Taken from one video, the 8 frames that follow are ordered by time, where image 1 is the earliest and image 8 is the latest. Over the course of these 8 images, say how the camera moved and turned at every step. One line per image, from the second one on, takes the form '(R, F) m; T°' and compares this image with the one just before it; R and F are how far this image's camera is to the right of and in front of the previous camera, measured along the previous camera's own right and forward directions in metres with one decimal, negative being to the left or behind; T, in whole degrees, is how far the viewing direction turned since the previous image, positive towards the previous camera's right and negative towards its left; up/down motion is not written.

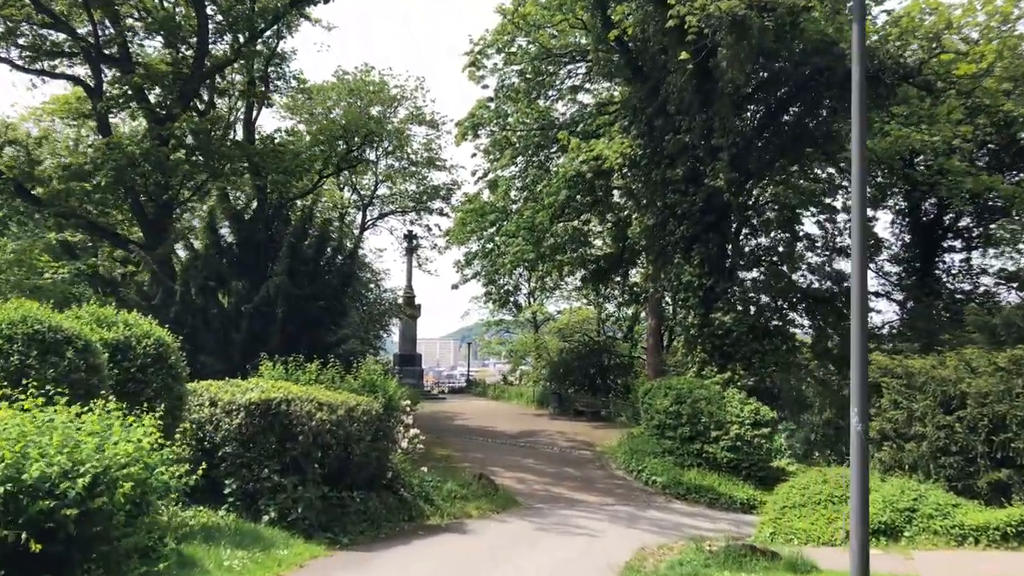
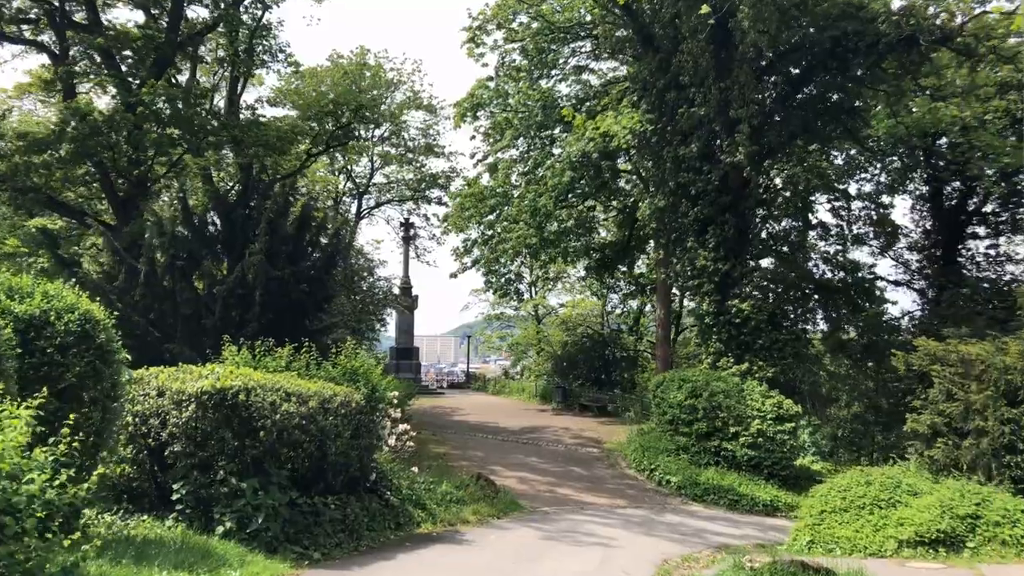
(0.0, +1.3) m; 0°
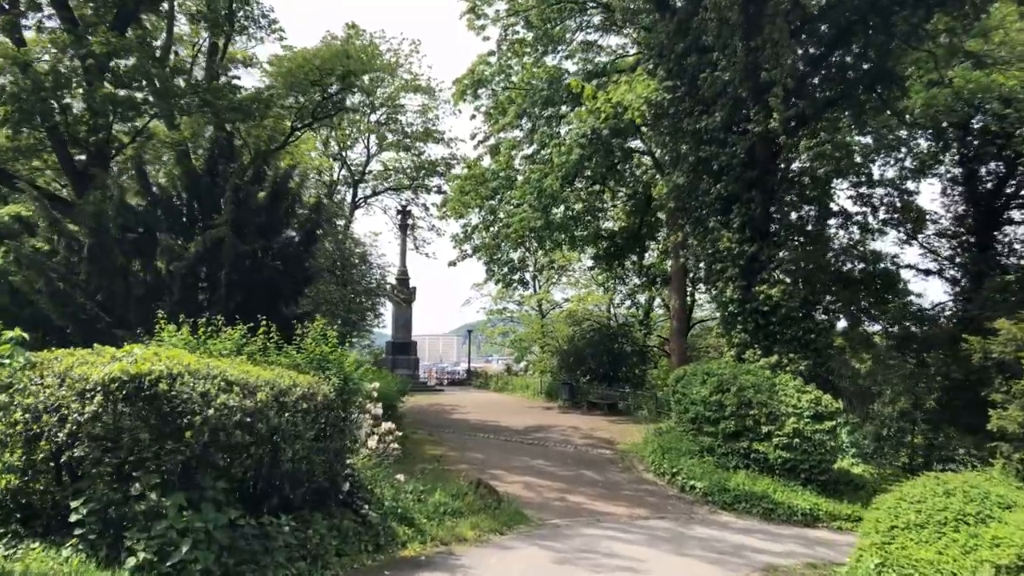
(0.0, +1.7) m; 0°
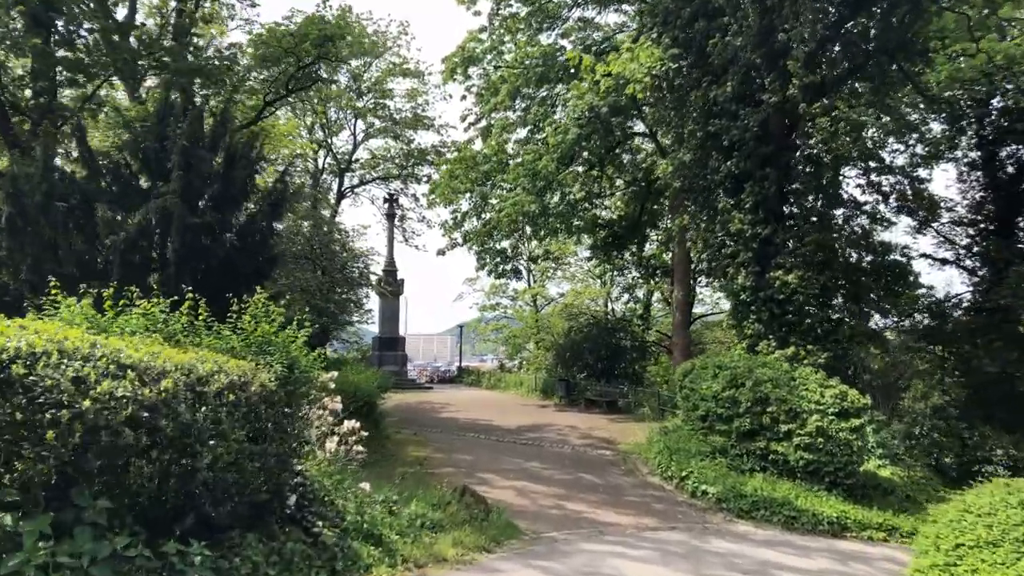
(0.0, +1.4) m; 0°
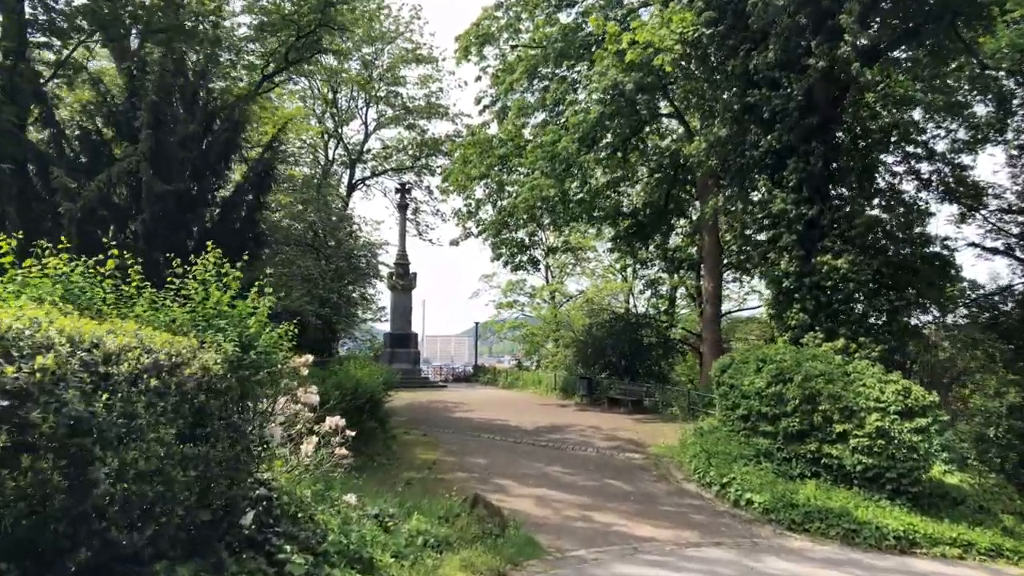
(0.0, +1.4) m; -1°
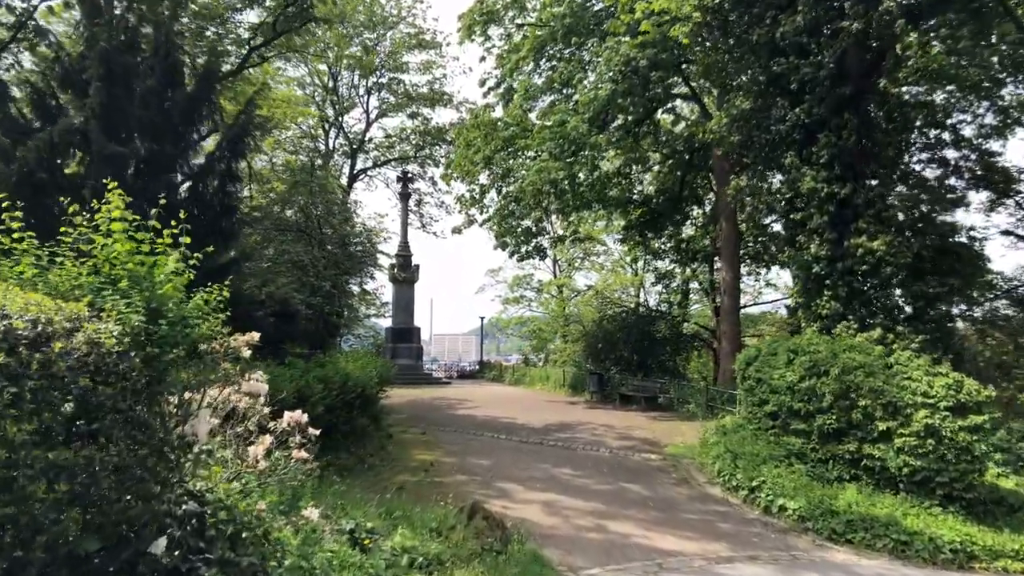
(0.0, +1.1) m; -1°
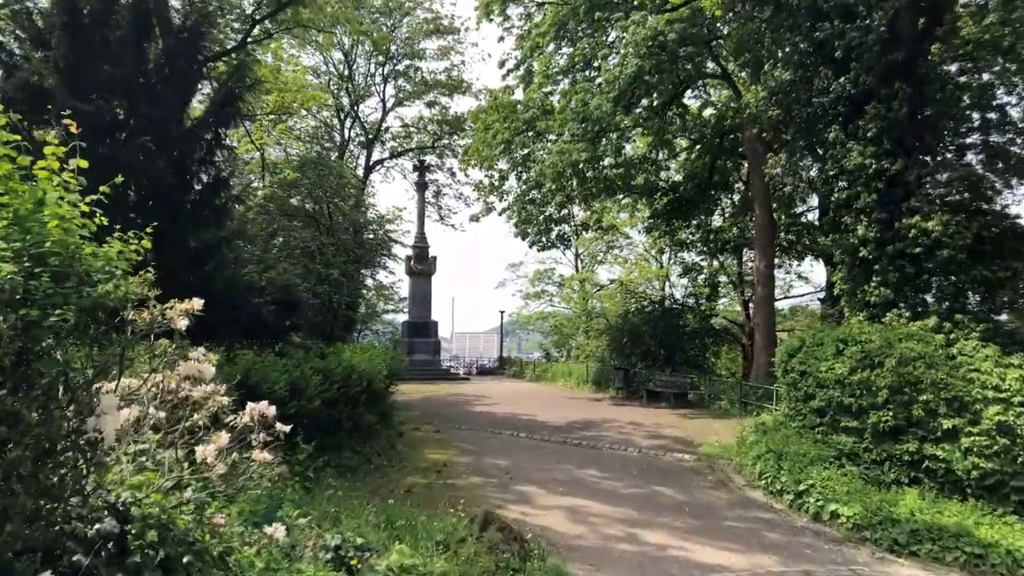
(0.0, +0.9) m; -1°
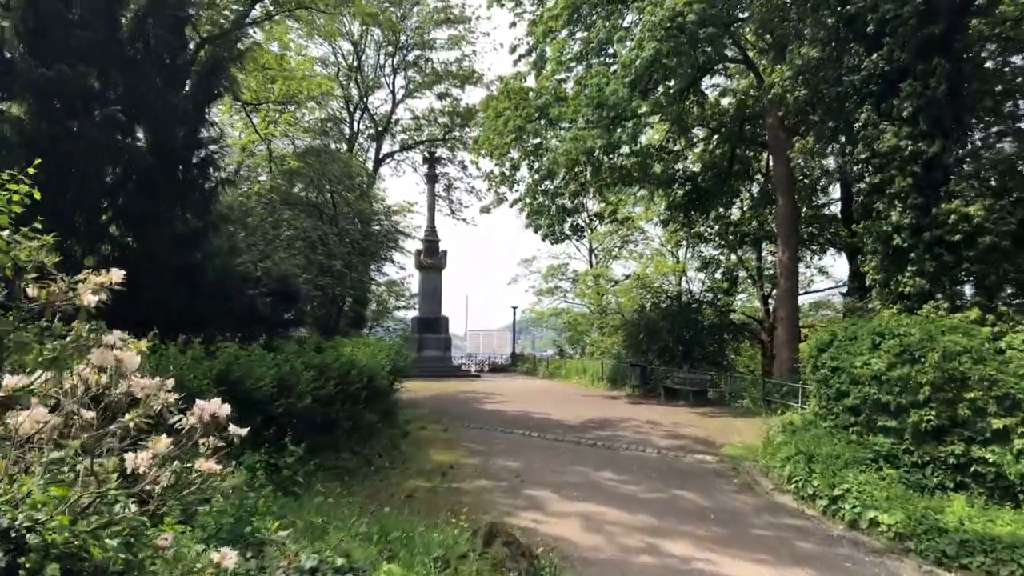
(0.0, +0.7) m; -1°
